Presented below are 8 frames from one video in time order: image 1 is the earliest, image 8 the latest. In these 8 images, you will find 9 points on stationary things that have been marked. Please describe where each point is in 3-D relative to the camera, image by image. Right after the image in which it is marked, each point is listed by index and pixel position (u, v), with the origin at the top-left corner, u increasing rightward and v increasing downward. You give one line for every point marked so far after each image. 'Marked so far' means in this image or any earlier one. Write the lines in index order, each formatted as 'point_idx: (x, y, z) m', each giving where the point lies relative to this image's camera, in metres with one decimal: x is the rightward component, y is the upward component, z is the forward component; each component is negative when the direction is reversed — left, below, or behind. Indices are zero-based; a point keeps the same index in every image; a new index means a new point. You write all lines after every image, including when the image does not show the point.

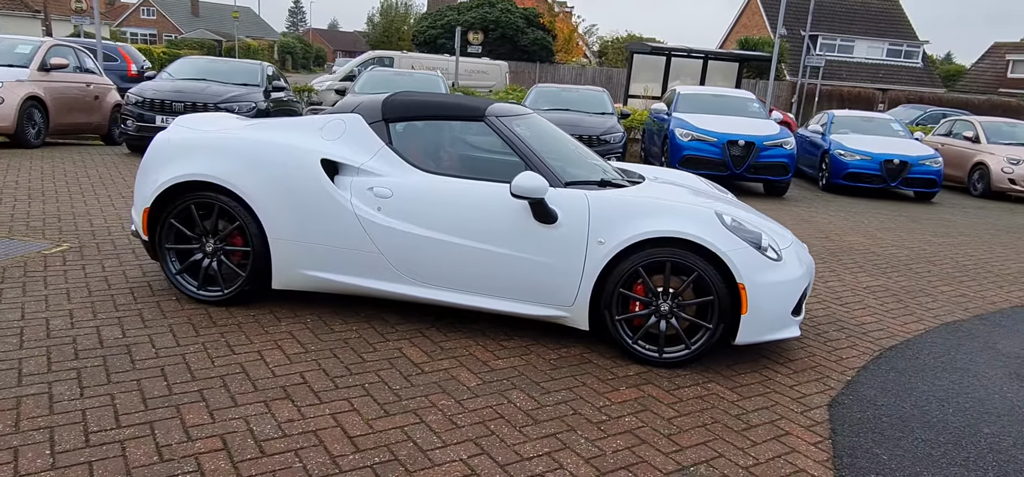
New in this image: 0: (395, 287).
0: (-0.7, -0.3, +4.3) m
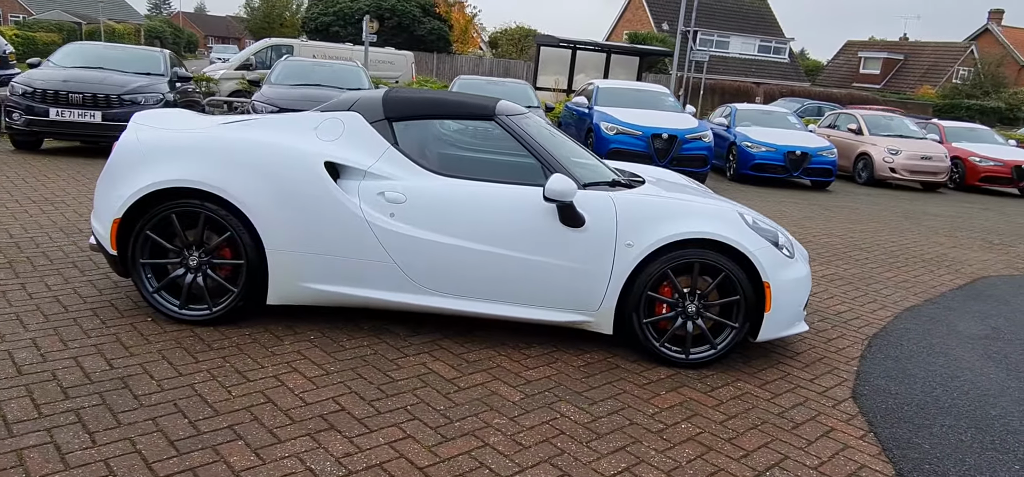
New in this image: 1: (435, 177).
0: (-0.6, -0.3, +4.0) m
1: (-0.4, +0.3, +4.0) m
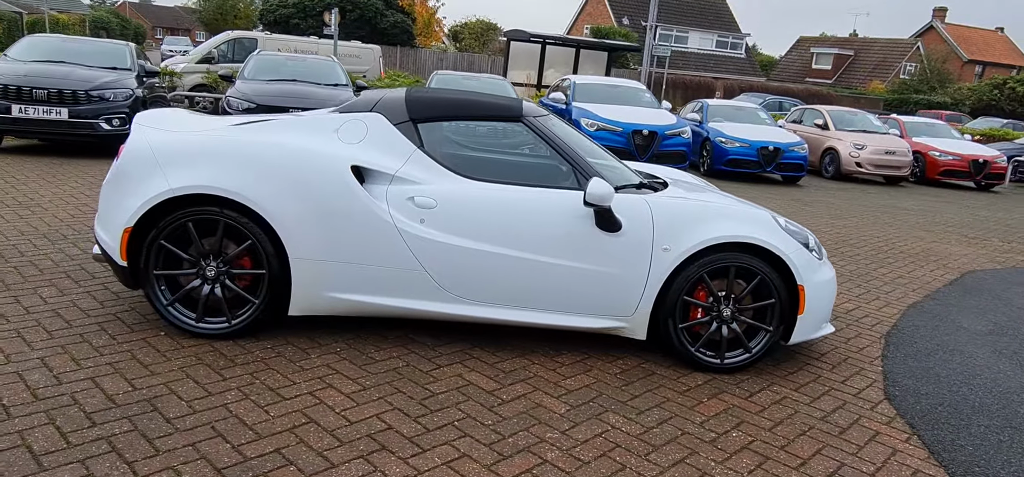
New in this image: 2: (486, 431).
0: (-0.4, -0.4, +3.9) m
1: (-0.3, +0.3, +3.9) m
2: (-0.1, -0.8, +3.1) m
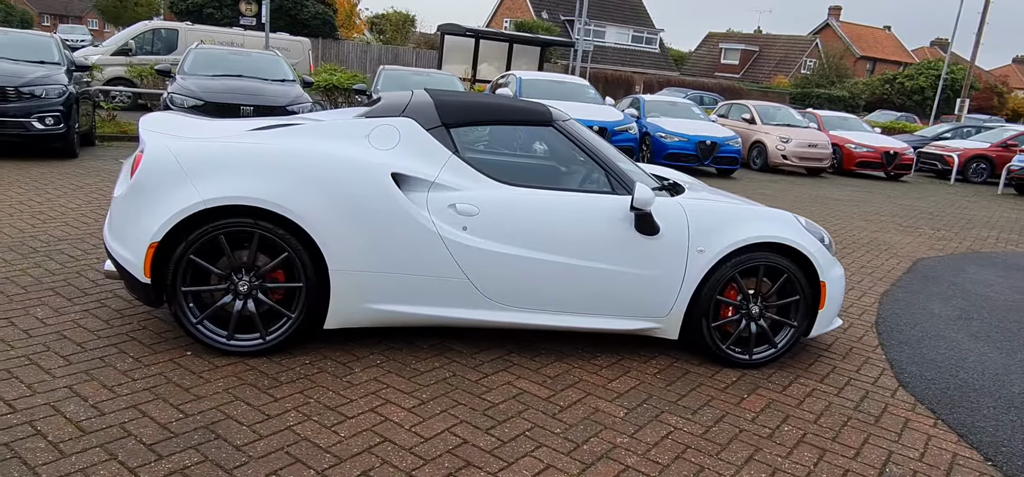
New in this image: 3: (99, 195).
0: (-0.2, -0.4, +3.8) m
1: (0.0, +0.3, +3.8) m
2: (+0.2, -0.9, +3.1) m
3: (-4.0, +0.4, +6.9) m
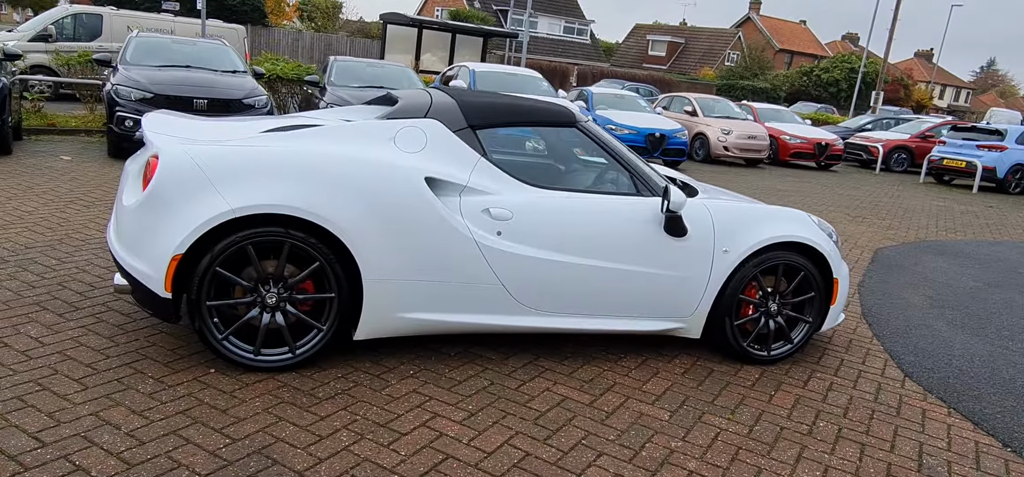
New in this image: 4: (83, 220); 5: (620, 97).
0: (0.0, -0.4, +3.8) m
1: (+0.1, +0.3, +3.8) m
2: (+0.5, -0.9, +3.1) m
3: (-4.1, +0.4, +6.4) m
4: (-3.4, +0.1, +5.7) m
5: (+2.5, +3.3, +16.7) m
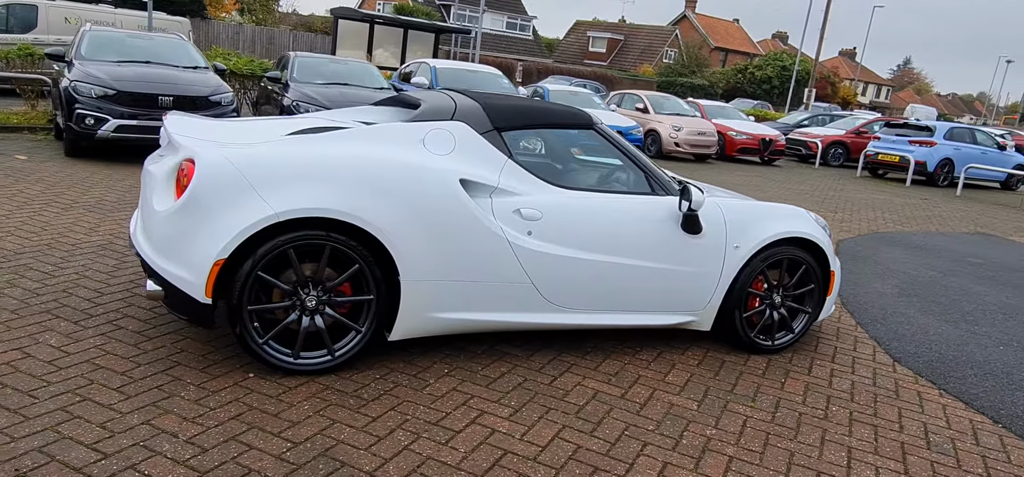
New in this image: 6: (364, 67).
0: (+0.1, -0.4, +3.9) m
1: (+0.2, +0.3, +3.9) m
2: (+0.7, -0.9, +3.3) m
3: (-4.2, +0.3, +6.1) m
4: (-3.4, +0.1, +5.5) m
5: (+1.5, +3.4, +16.9) m
6: (-2.5, +2.9, +12.1) m
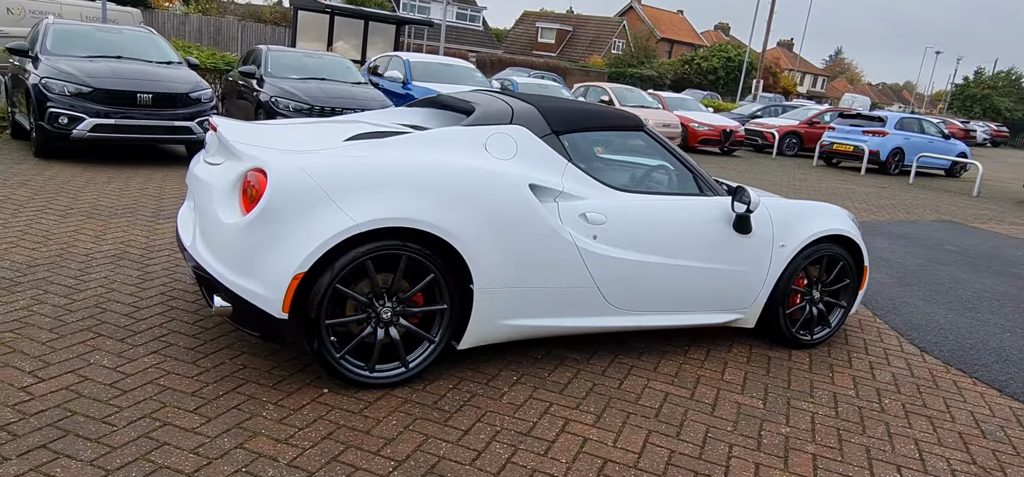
0: (+0.5, -0.4, +3.9) m
1: (+0.6, +0.2, +3.9) m
2: (+1.0, -0.9, +3.3) m
3: (-4.0, +0.3, +5.8) m
4: (-3.2, 0.0, +5.2) m
5: (+0.7, +3.6, +16.9) m
6: (-2.9, +2.9, +11.9) m
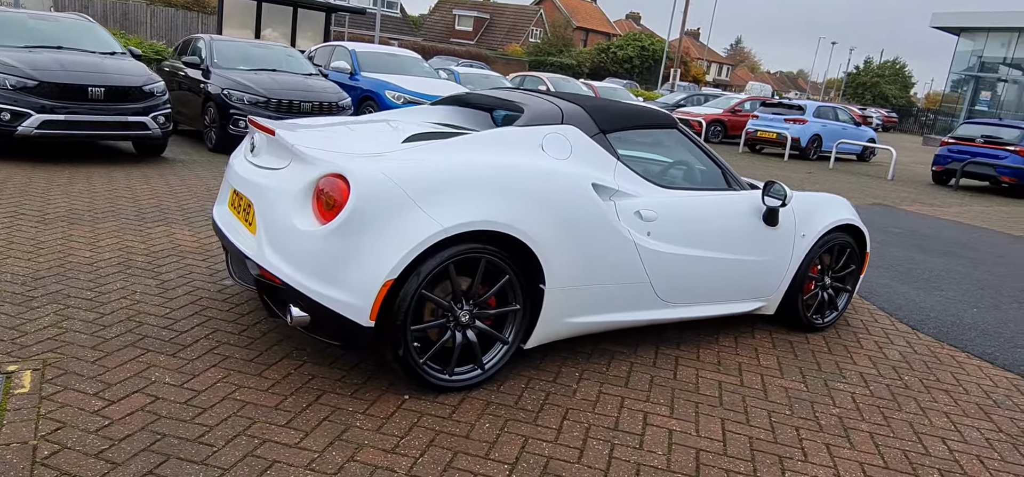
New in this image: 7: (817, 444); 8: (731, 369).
0: (+0.7, -0.4, +4.0) m
1: (+0.8, +0.3, +4.0) m
2: (+1.4, -0.9, +3.5) m
3: (-4.0, +0.2, +5.3) m
4: (-3.1, 0.0, +4.9) m
5: (-0.7, +3.8, +16.9) m
6: (-3.6, +3.0, +11.5) m
7: (+1.4, -0.9, +3.3) m
8: (+1.2, -0.7, +4.0) m
